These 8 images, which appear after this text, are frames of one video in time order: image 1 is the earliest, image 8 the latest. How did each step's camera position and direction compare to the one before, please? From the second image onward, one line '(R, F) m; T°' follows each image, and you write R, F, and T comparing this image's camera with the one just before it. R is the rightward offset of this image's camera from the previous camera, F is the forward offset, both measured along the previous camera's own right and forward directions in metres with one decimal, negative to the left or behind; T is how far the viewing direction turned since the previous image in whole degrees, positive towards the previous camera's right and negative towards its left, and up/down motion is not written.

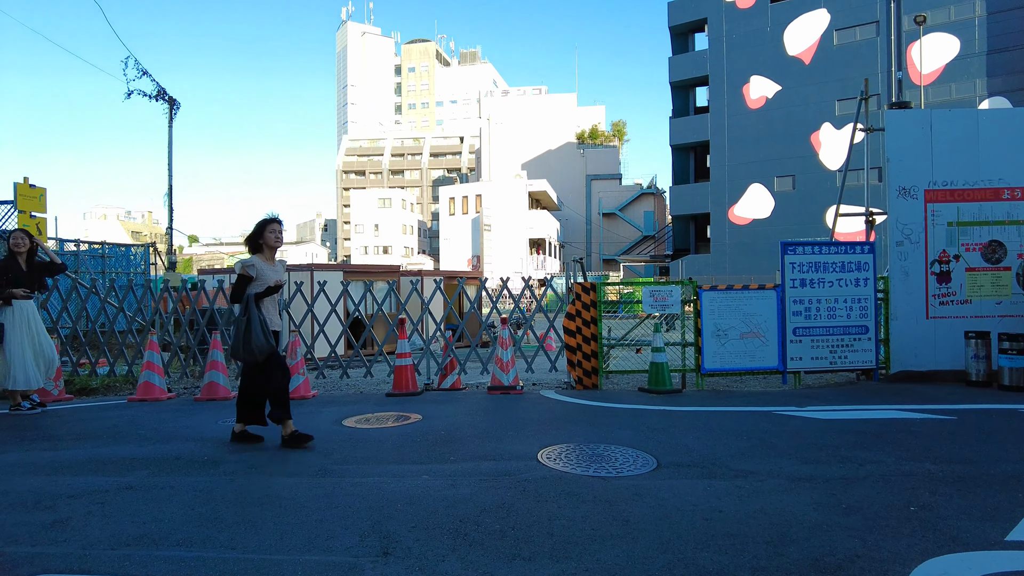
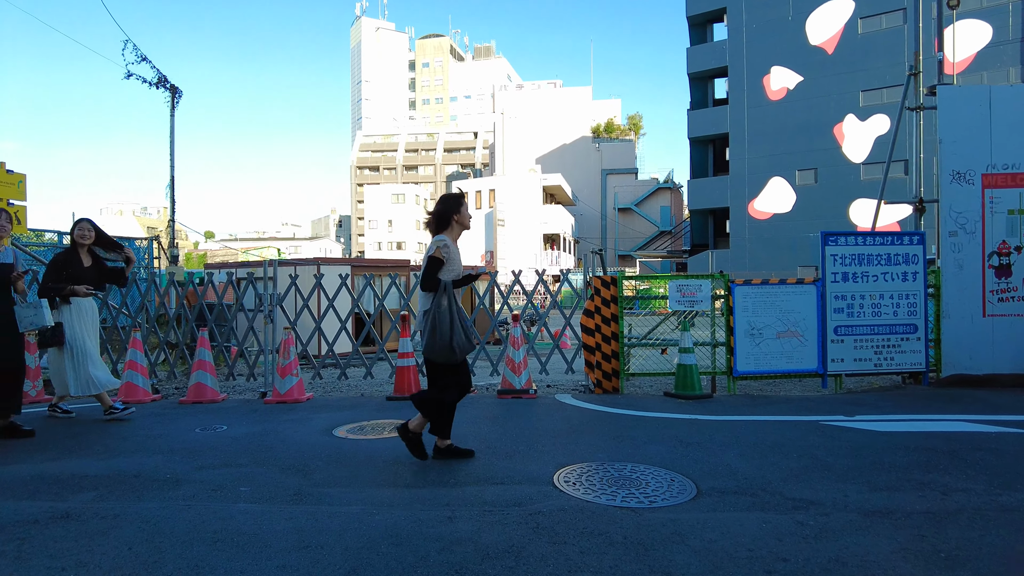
(0.0, +0.8) m; -1°
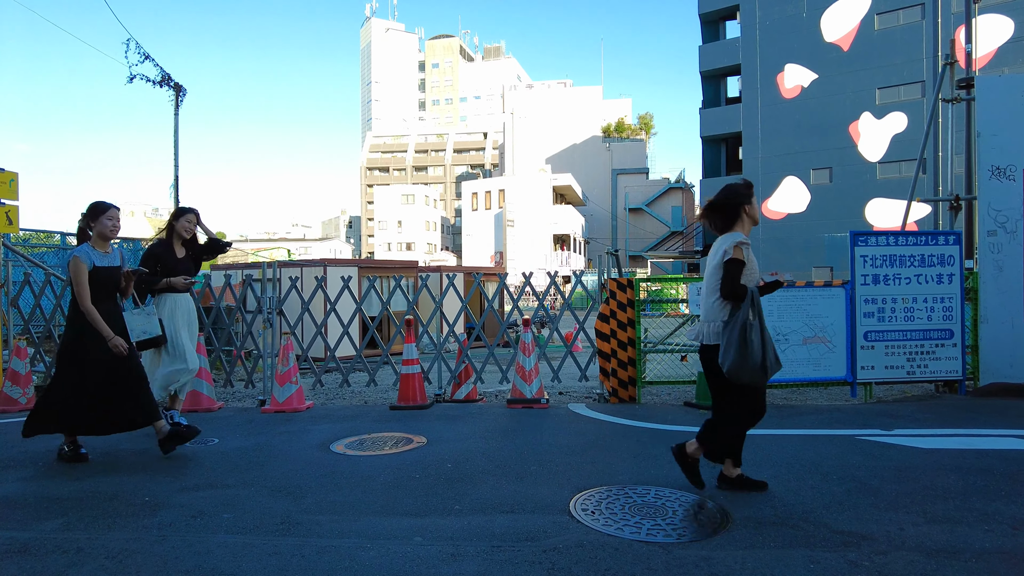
(0.0, +0.4) m; -1°
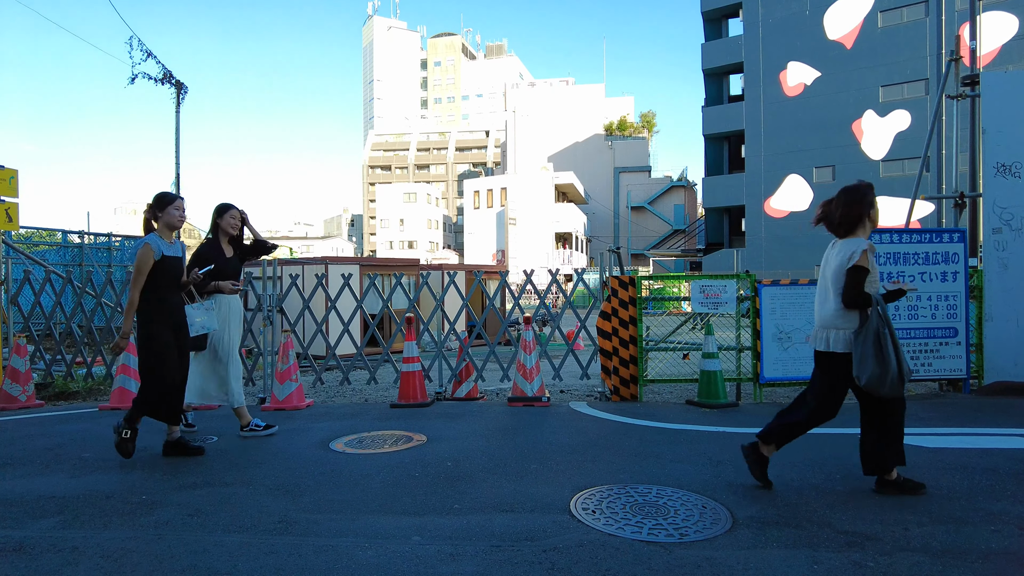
(0.0, 0.0) m; 0°
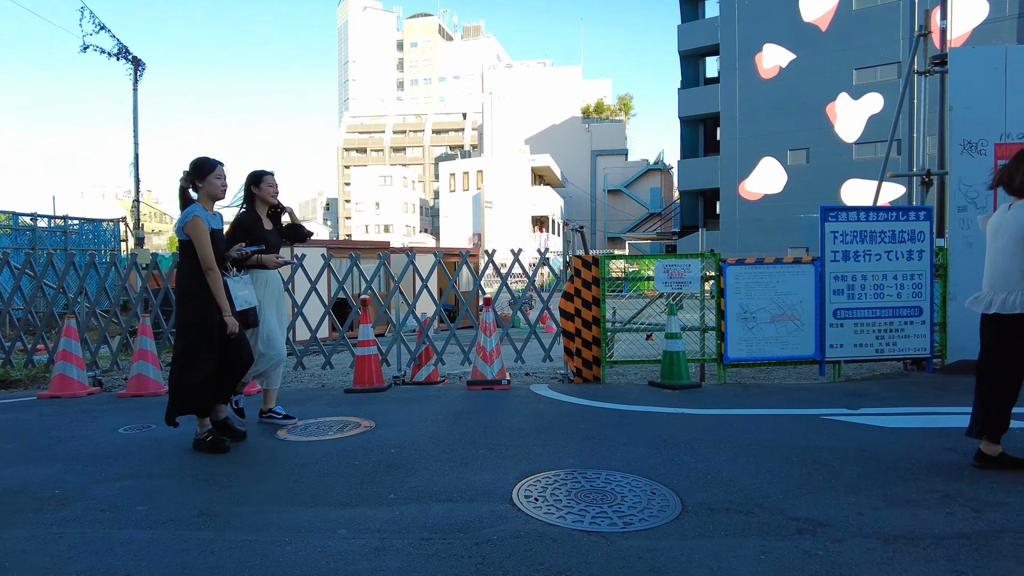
(+0.2, +0.2) m; +2°
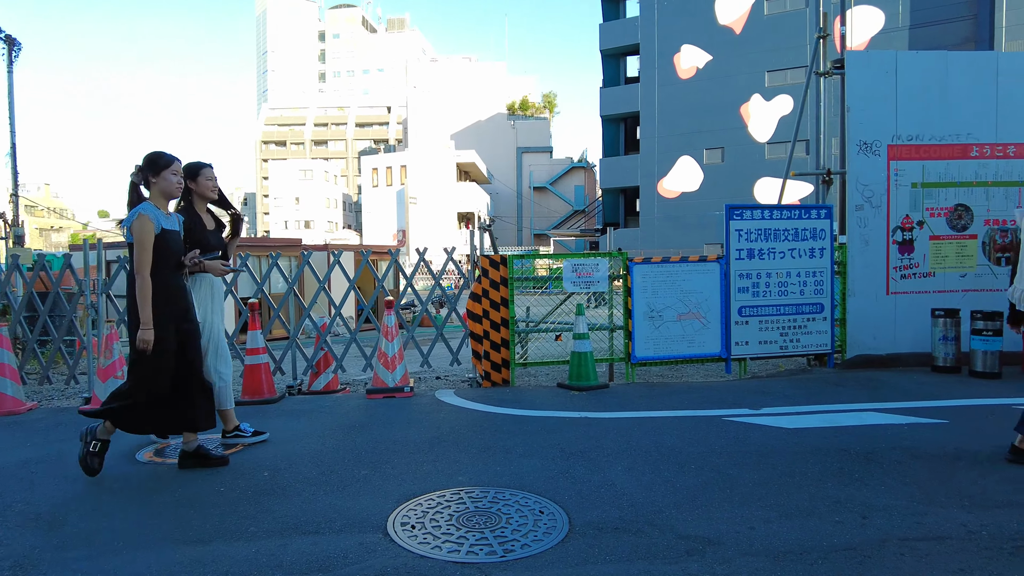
(+0.3, +0.3) m; +6°
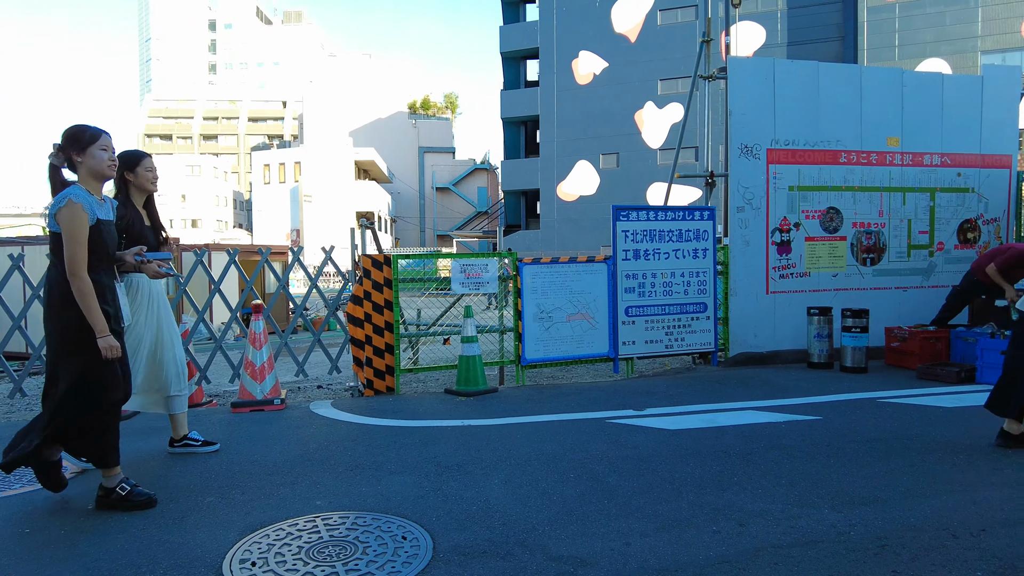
(+0.2, +0.3) m; +8°
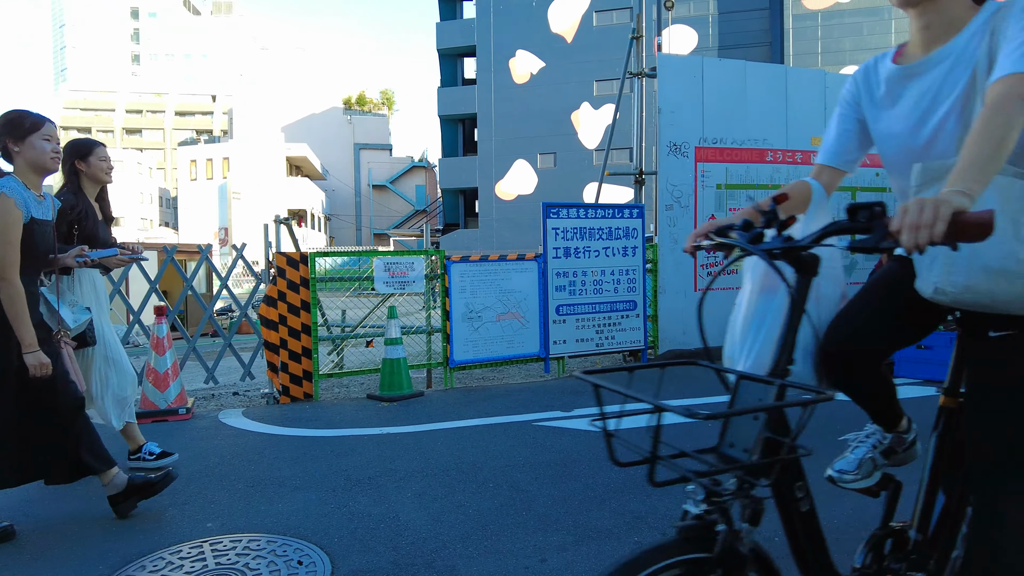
(+0.1, +0.2) m; +5°
